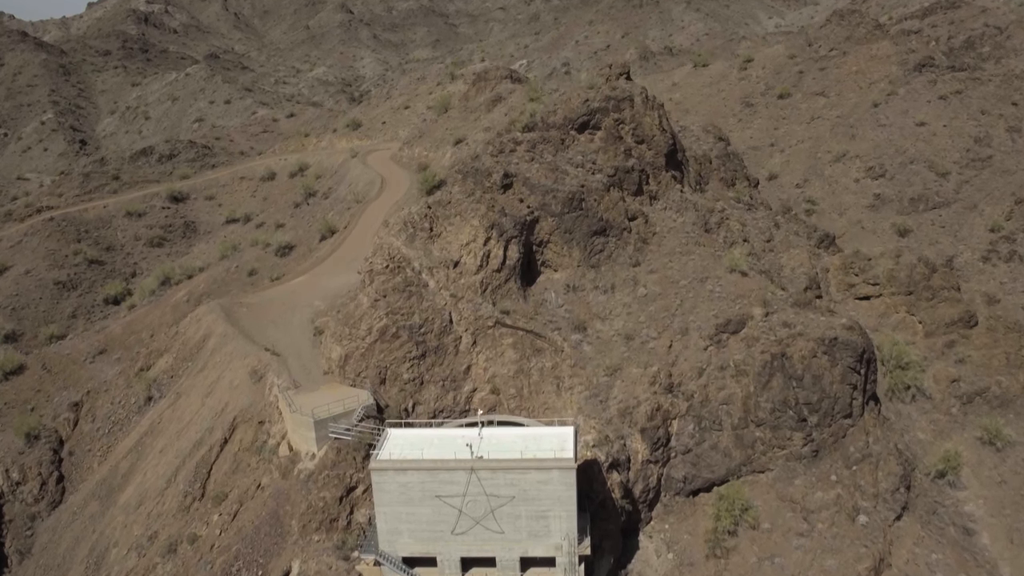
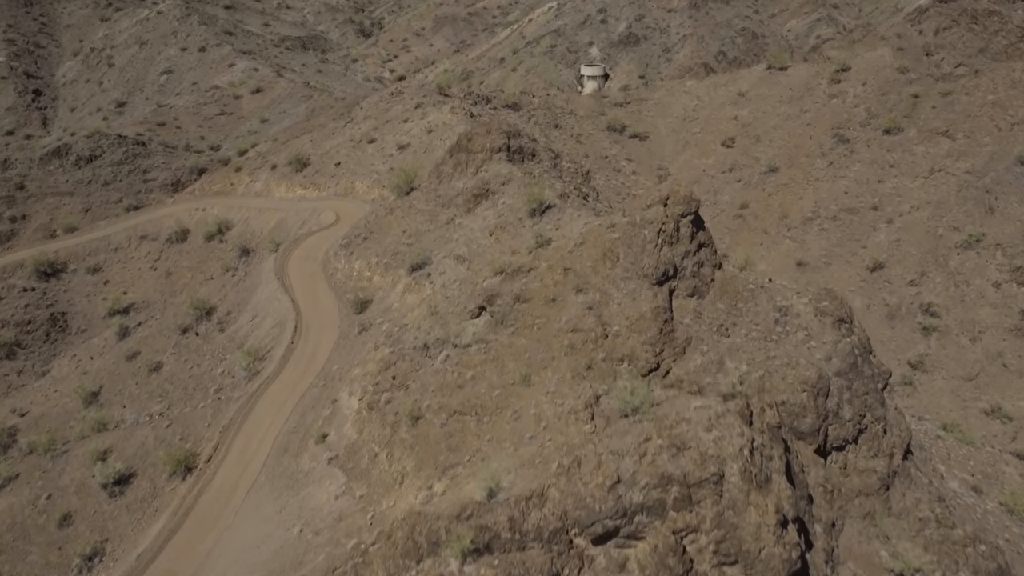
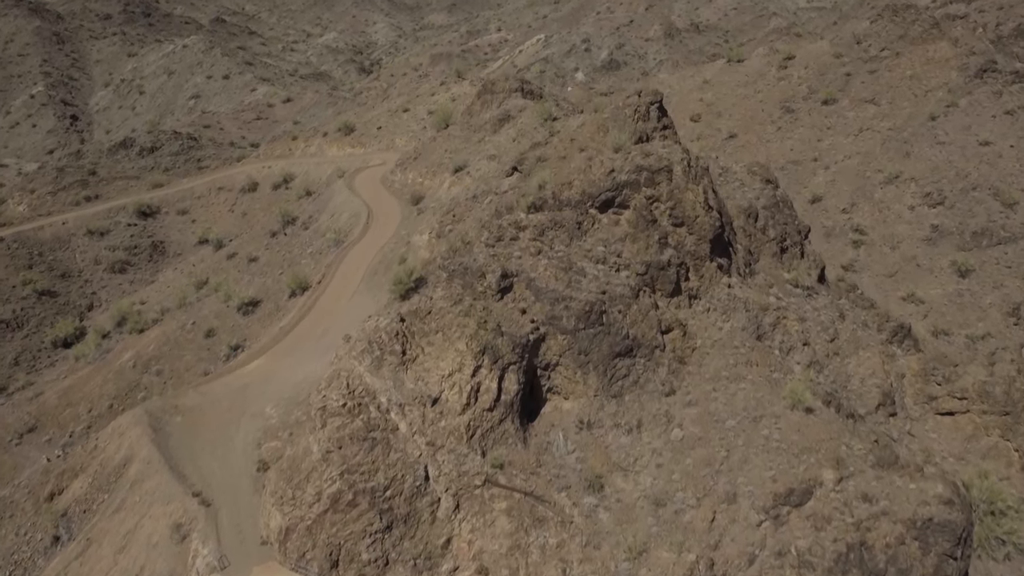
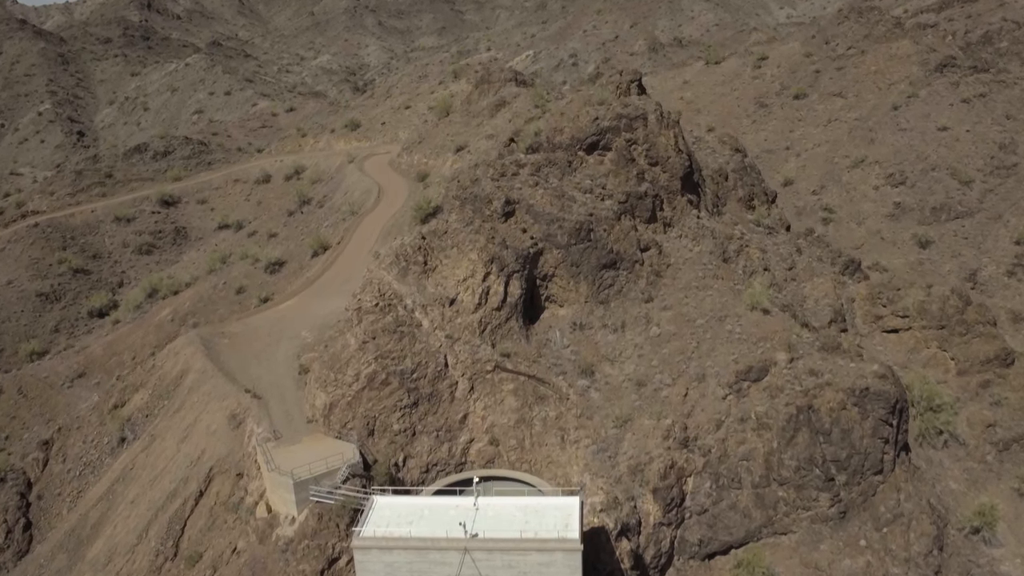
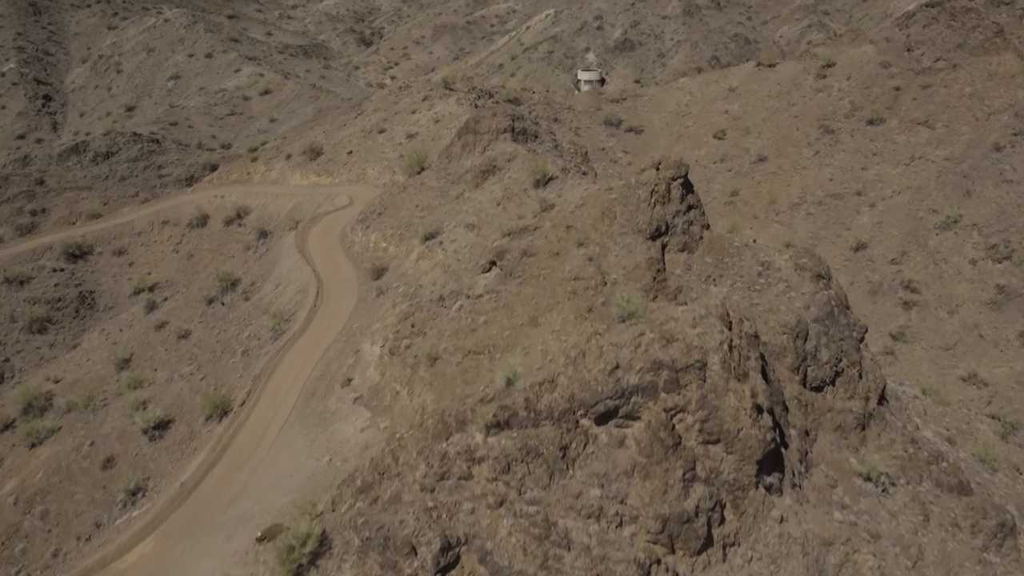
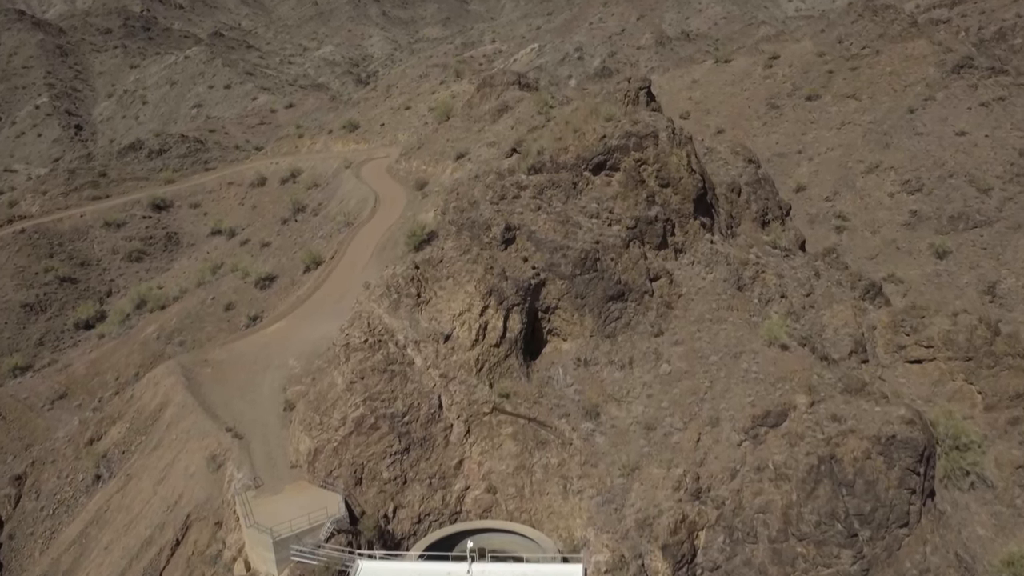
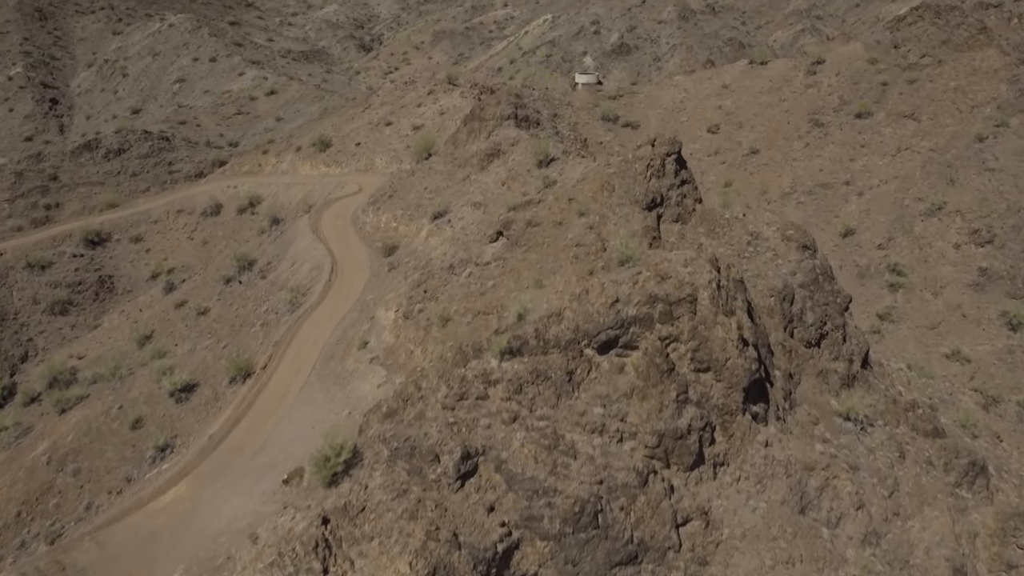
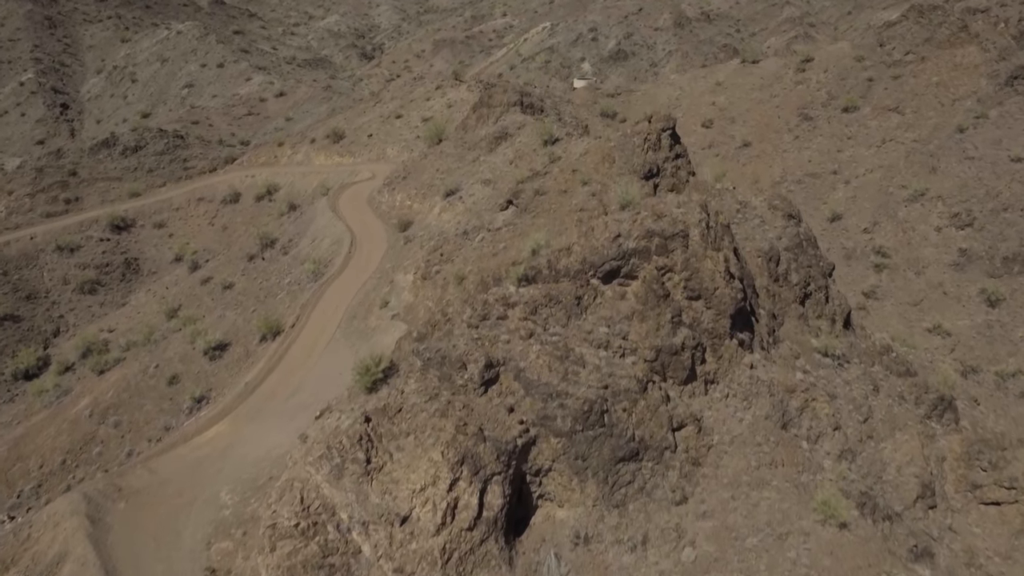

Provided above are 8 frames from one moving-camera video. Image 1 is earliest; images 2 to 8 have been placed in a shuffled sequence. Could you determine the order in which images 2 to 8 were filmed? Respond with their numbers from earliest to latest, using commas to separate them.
4, 6, 3, 8, 7, 5, 2
